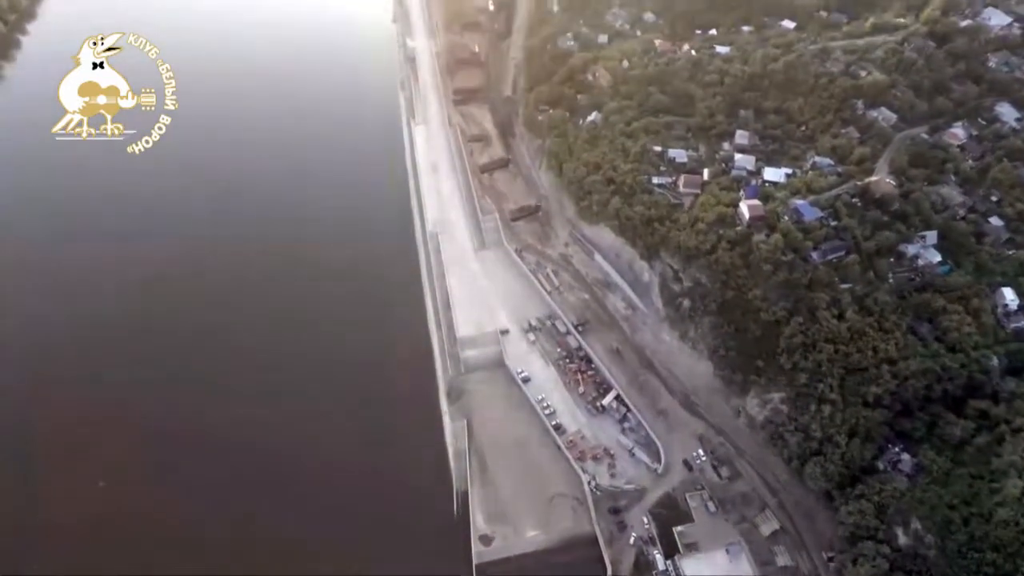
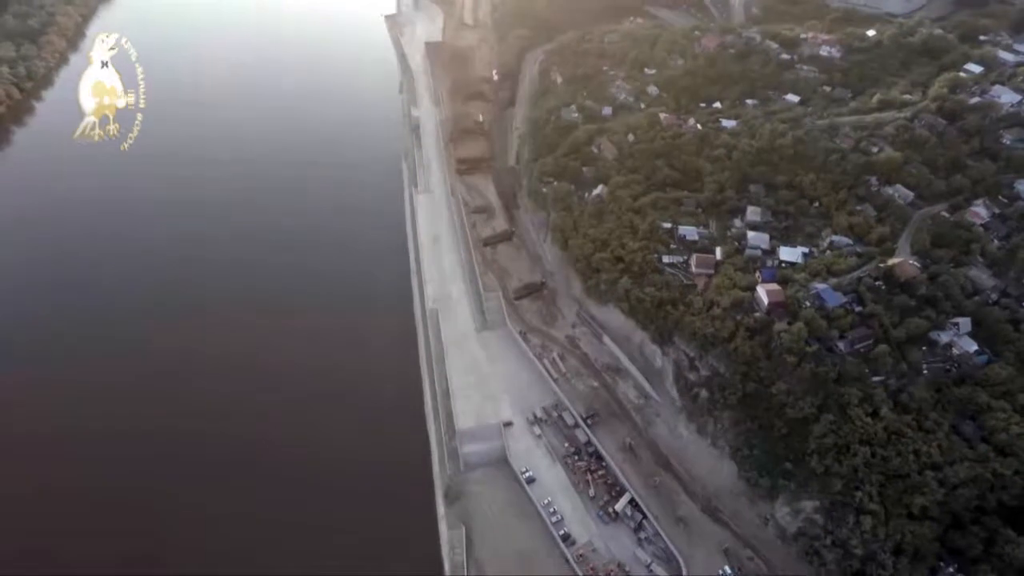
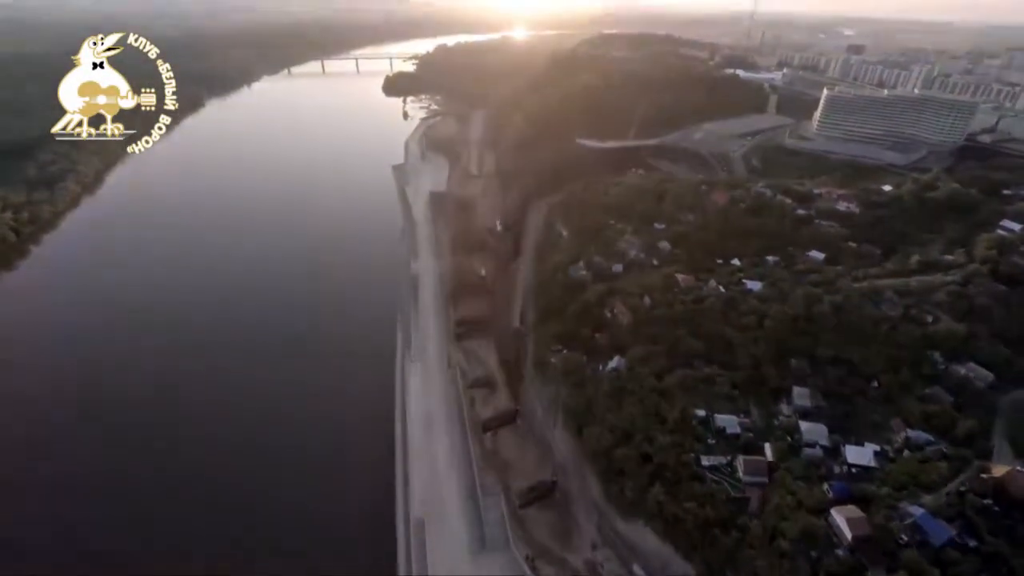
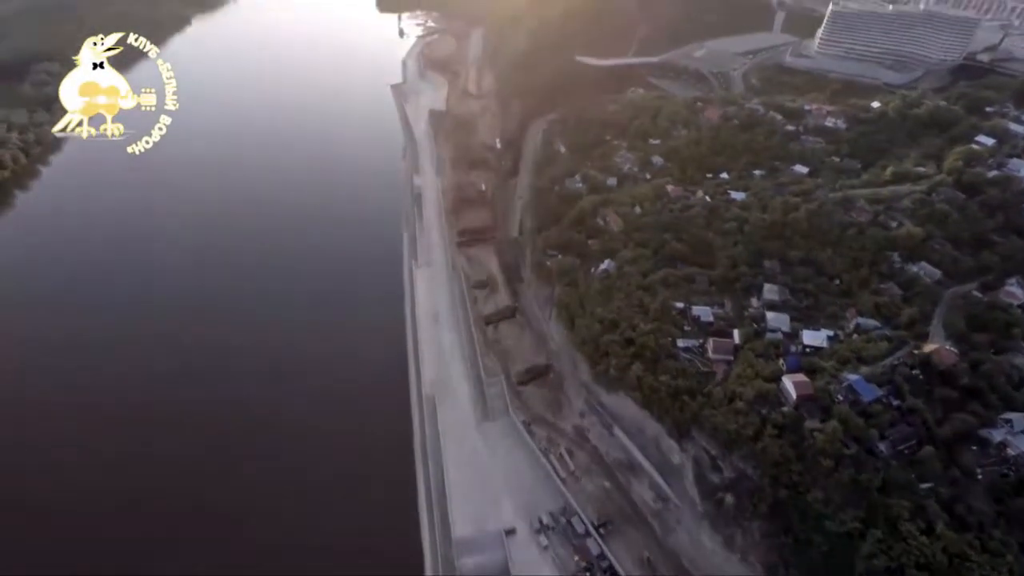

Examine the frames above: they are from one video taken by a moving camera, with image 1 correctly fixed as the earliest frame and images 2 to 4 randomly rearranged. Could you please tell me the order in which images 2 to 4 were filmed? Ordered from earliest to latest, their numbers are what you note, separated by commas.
2, 4, 3
